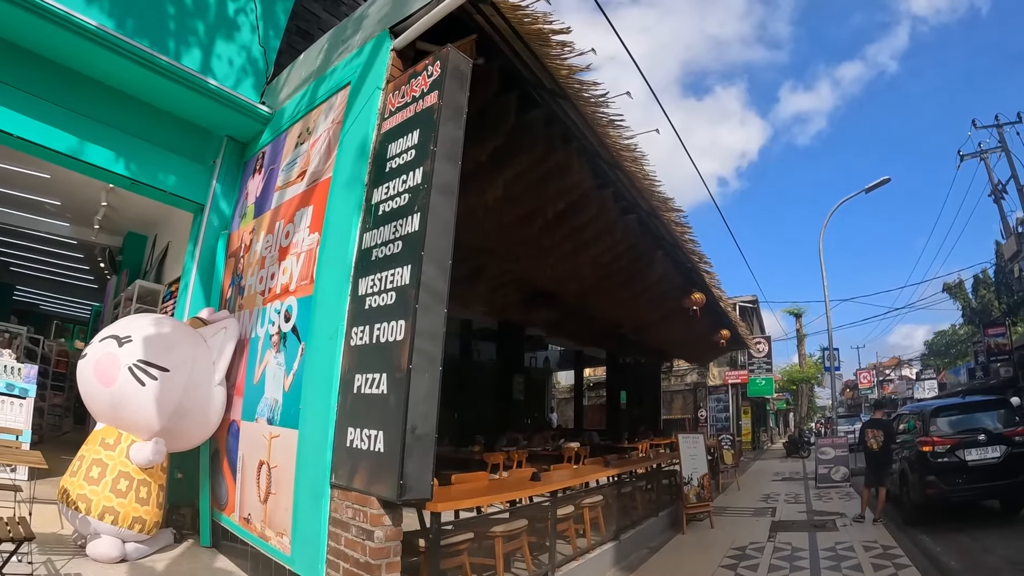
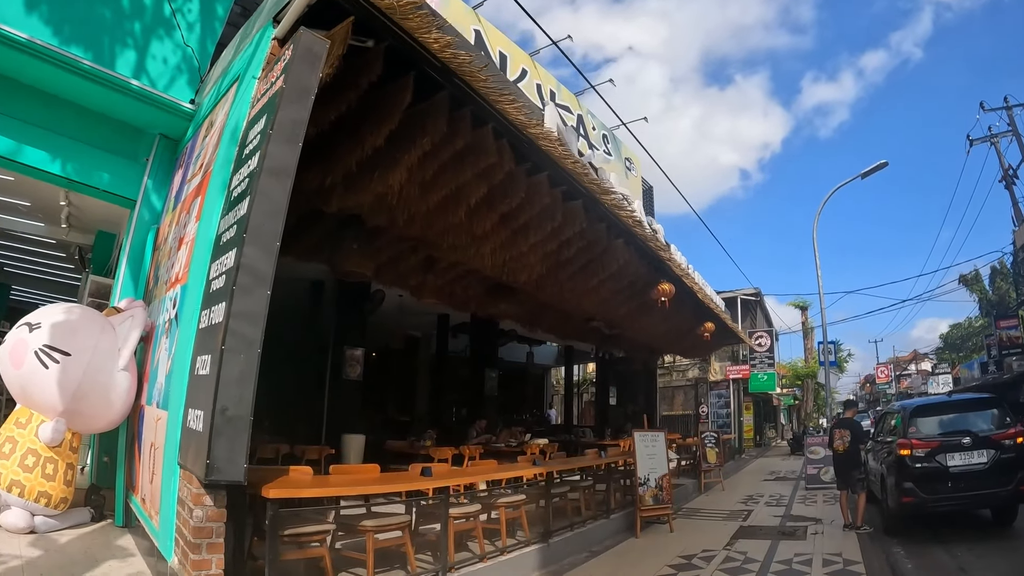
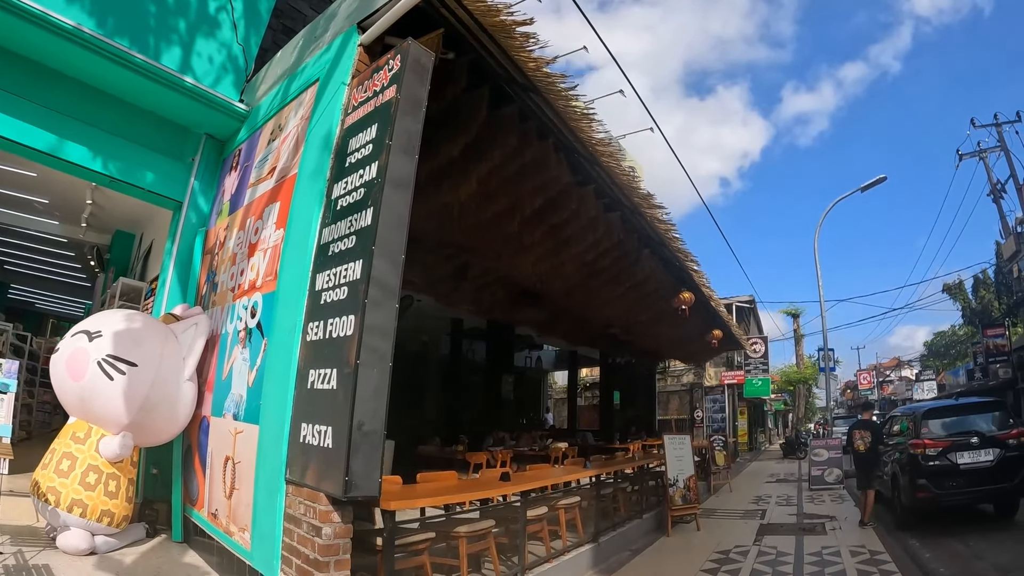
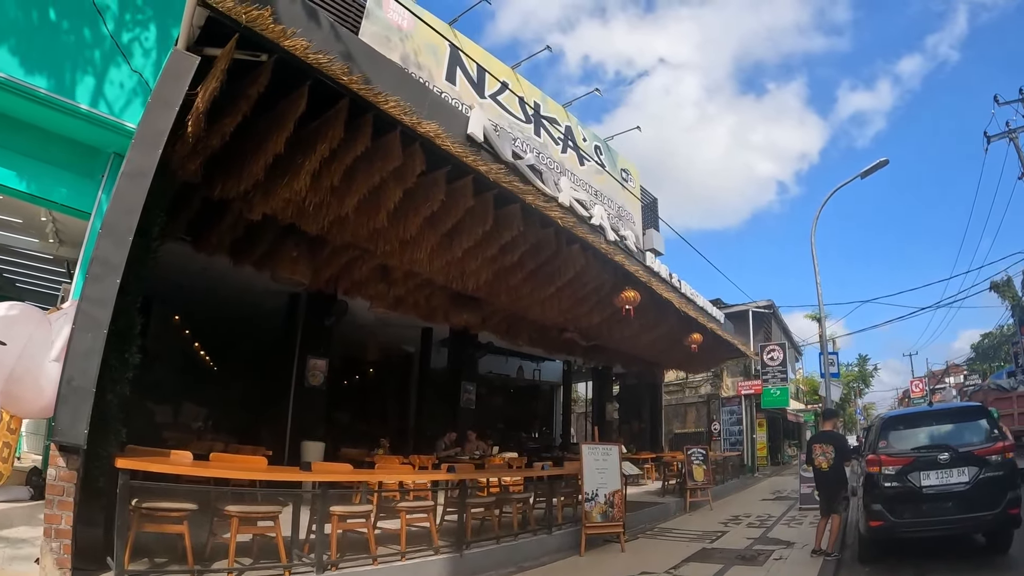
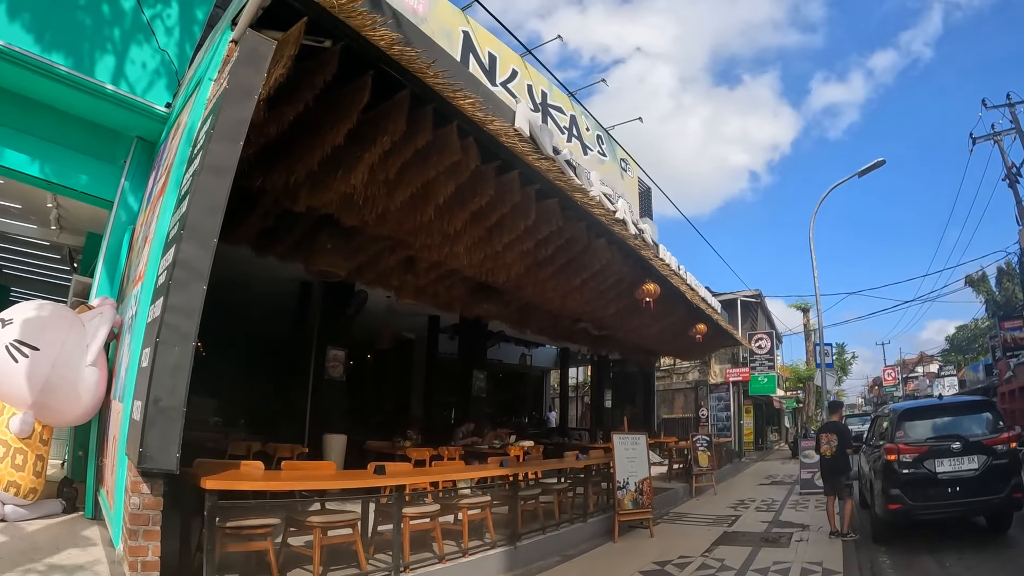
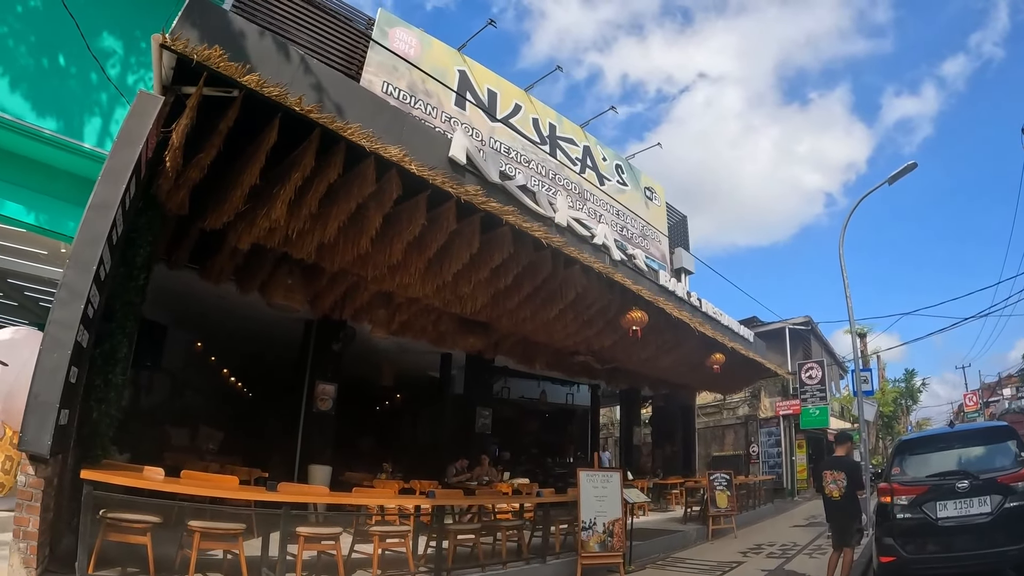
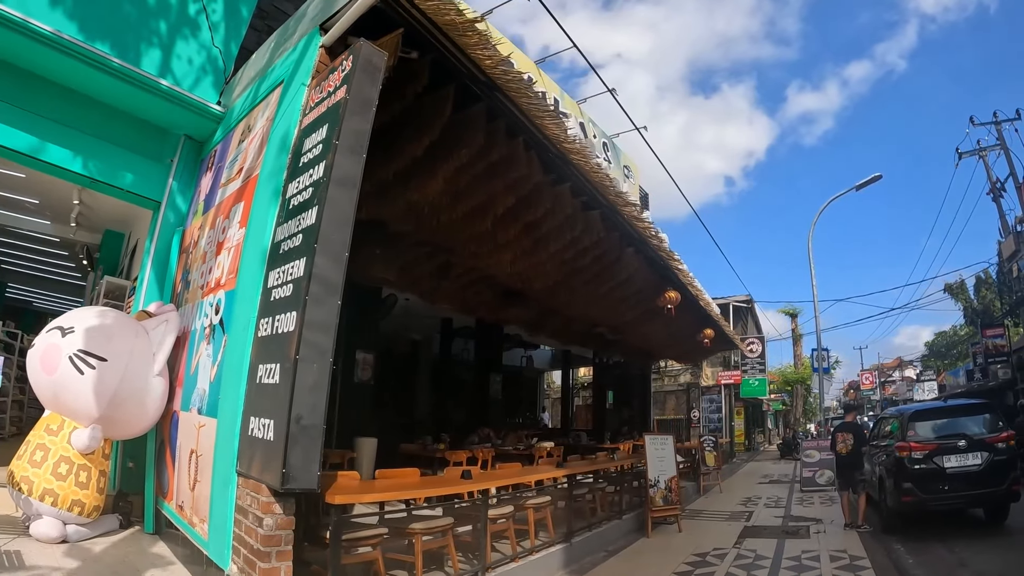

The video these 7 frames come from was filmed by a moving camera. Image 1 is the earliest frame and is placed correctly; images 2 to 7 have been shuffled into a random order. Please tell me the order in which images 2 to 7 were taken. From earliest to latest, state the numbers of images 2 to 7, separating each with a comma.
3, 7, 2, 5, 4, 6
